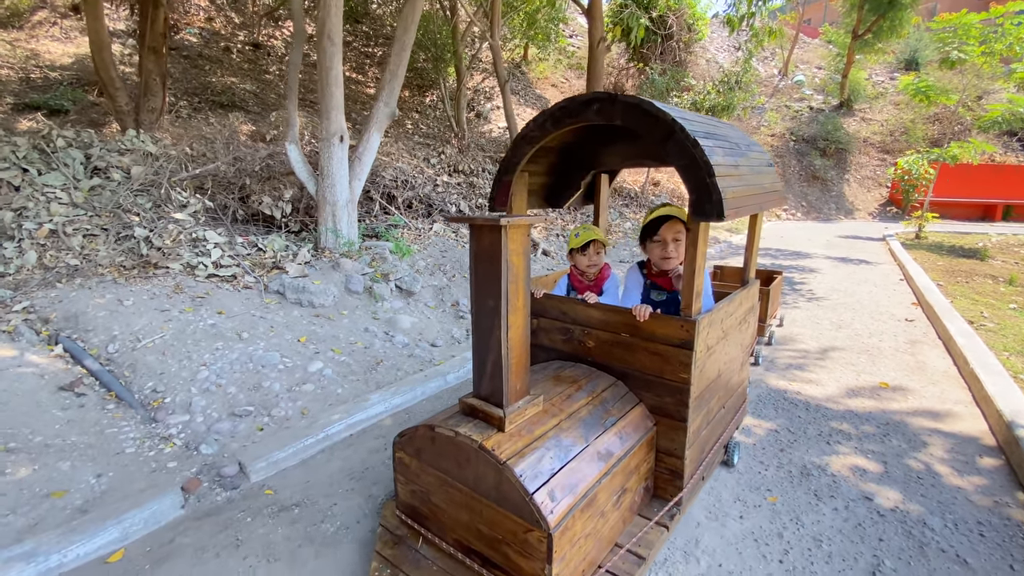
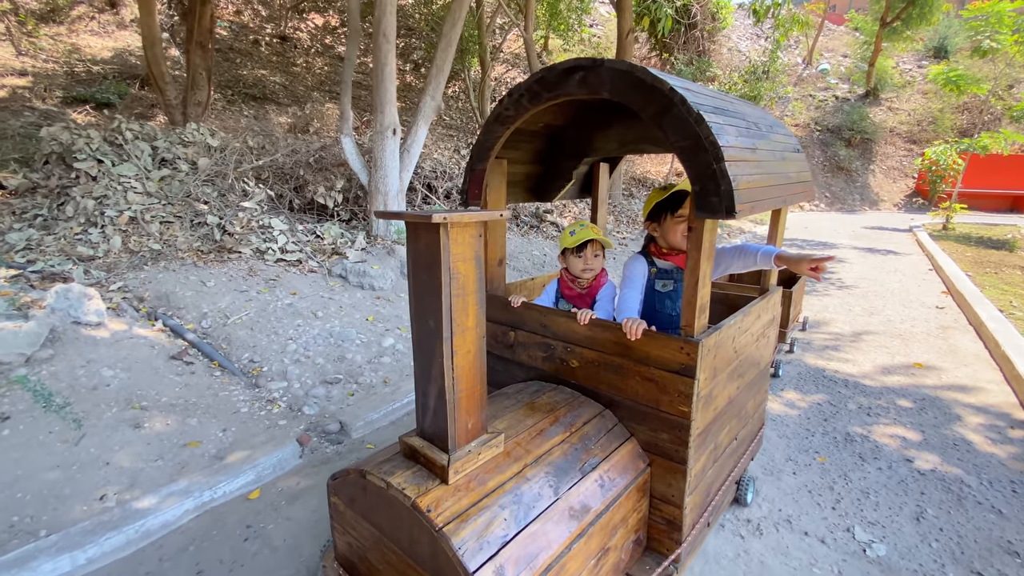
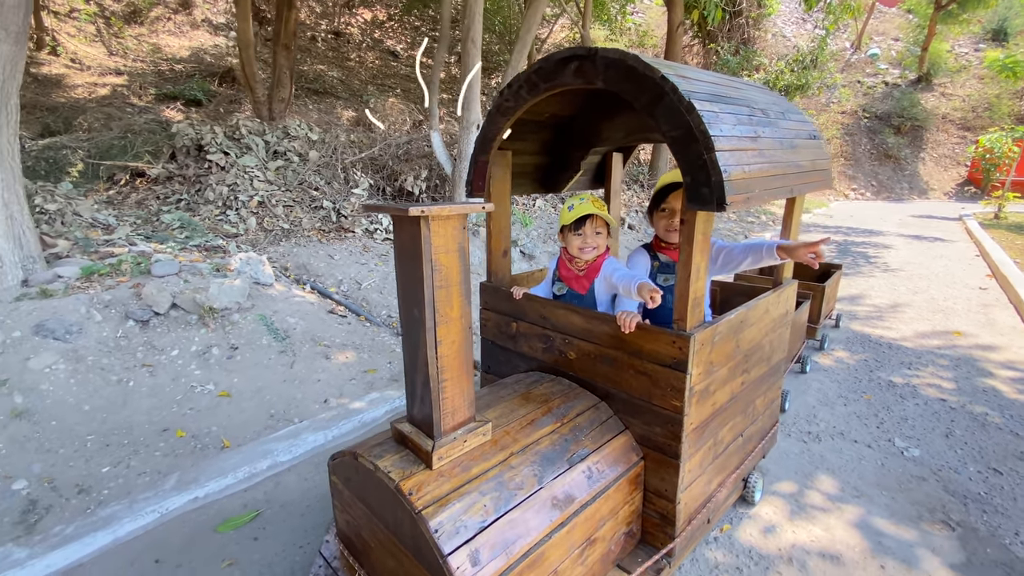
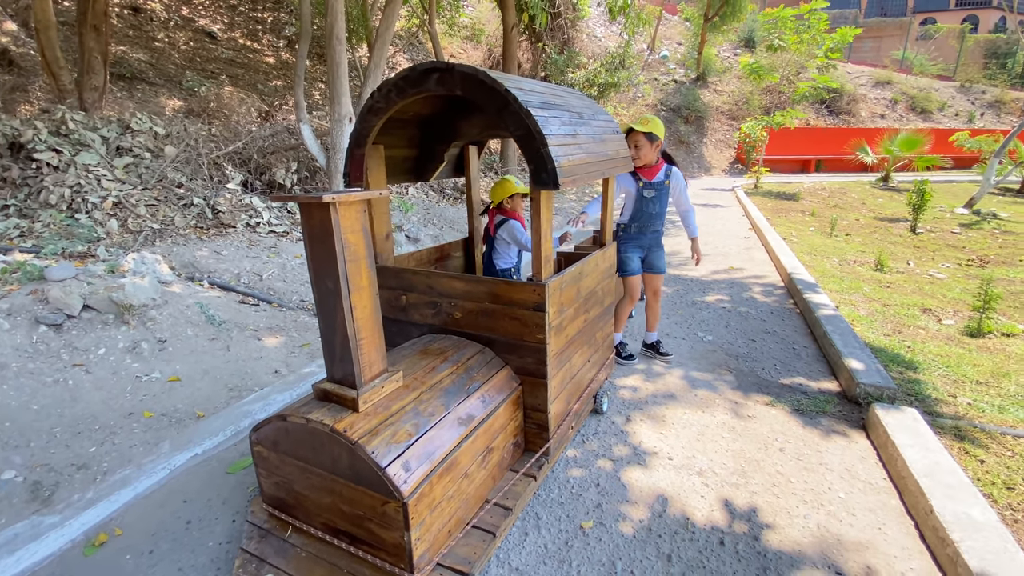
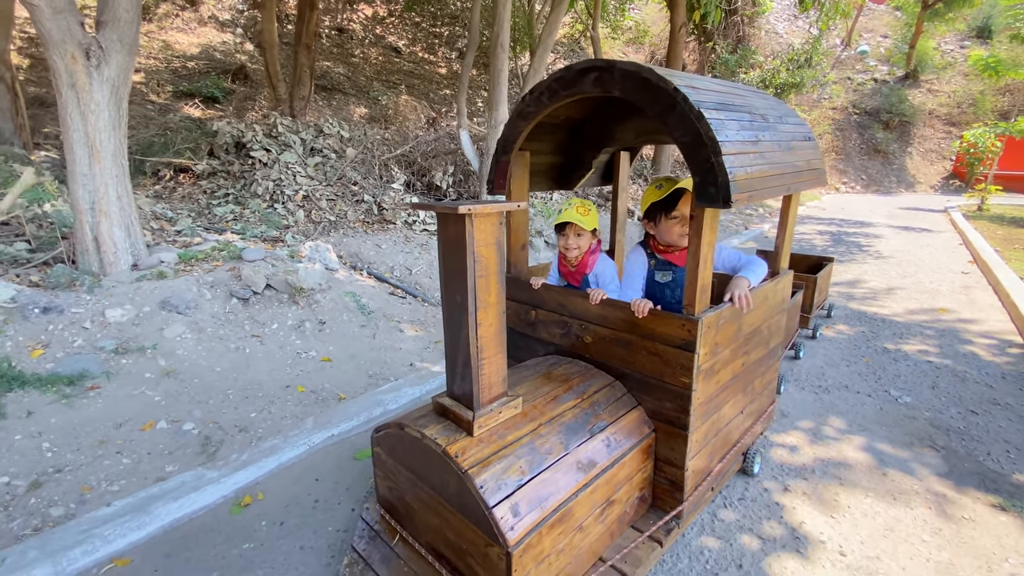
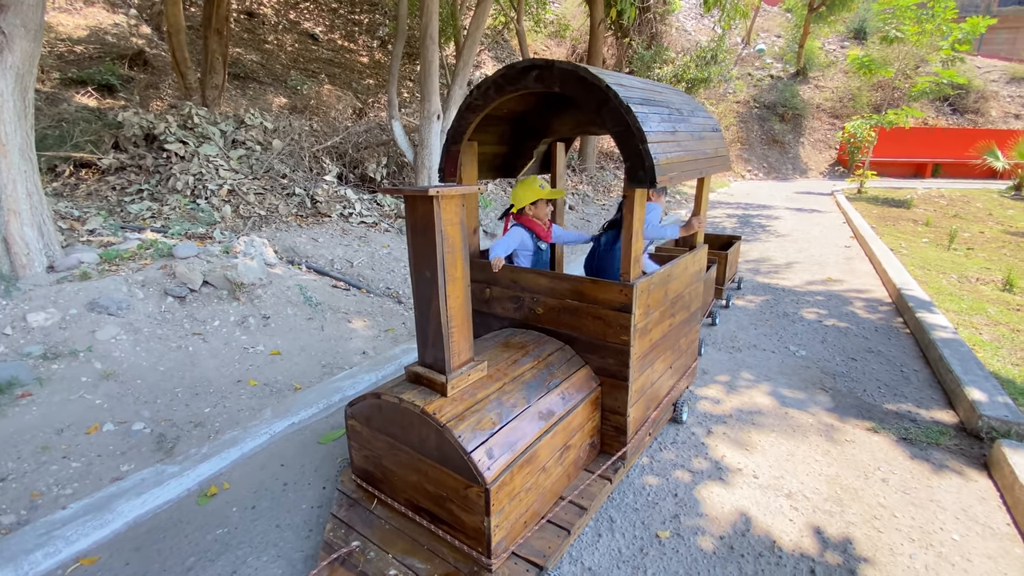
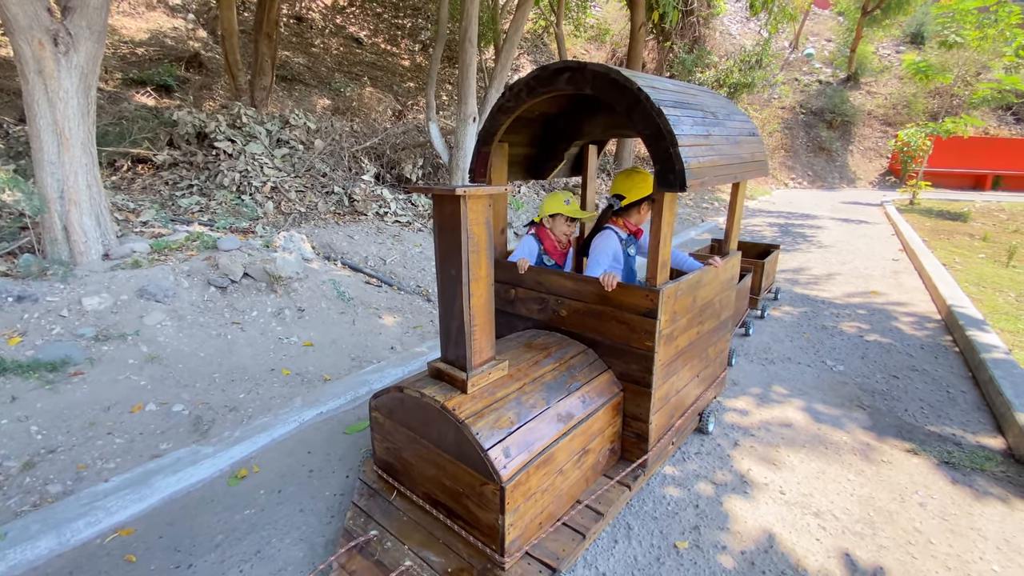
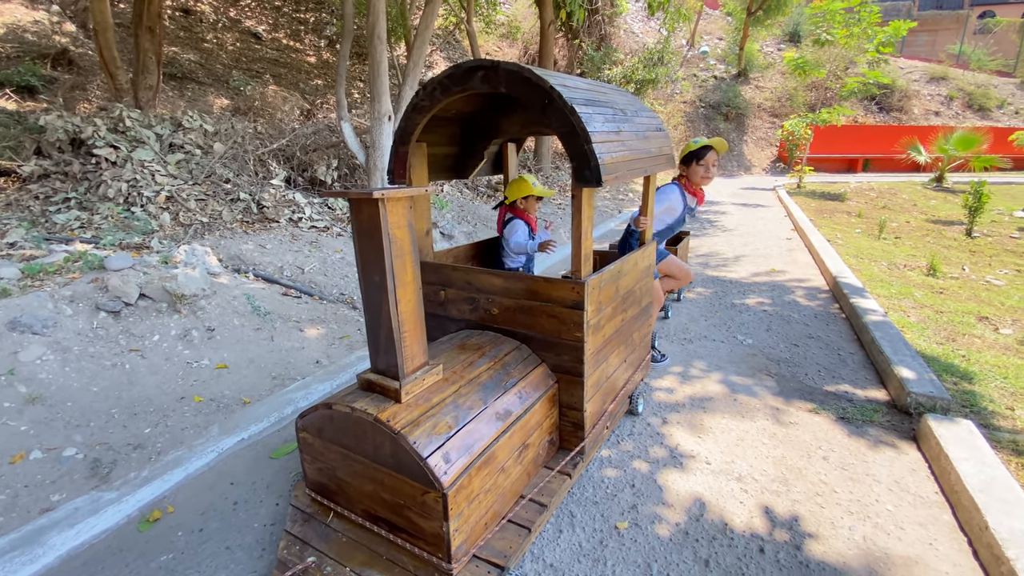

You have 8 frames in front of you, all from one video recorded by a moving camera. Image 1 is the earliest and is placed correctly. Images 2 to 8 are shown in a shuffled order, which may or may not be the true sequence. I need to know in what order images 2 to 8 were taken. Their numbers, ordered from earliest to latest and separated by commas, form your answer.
2, 3, 5, 7, 6, 8, 4
